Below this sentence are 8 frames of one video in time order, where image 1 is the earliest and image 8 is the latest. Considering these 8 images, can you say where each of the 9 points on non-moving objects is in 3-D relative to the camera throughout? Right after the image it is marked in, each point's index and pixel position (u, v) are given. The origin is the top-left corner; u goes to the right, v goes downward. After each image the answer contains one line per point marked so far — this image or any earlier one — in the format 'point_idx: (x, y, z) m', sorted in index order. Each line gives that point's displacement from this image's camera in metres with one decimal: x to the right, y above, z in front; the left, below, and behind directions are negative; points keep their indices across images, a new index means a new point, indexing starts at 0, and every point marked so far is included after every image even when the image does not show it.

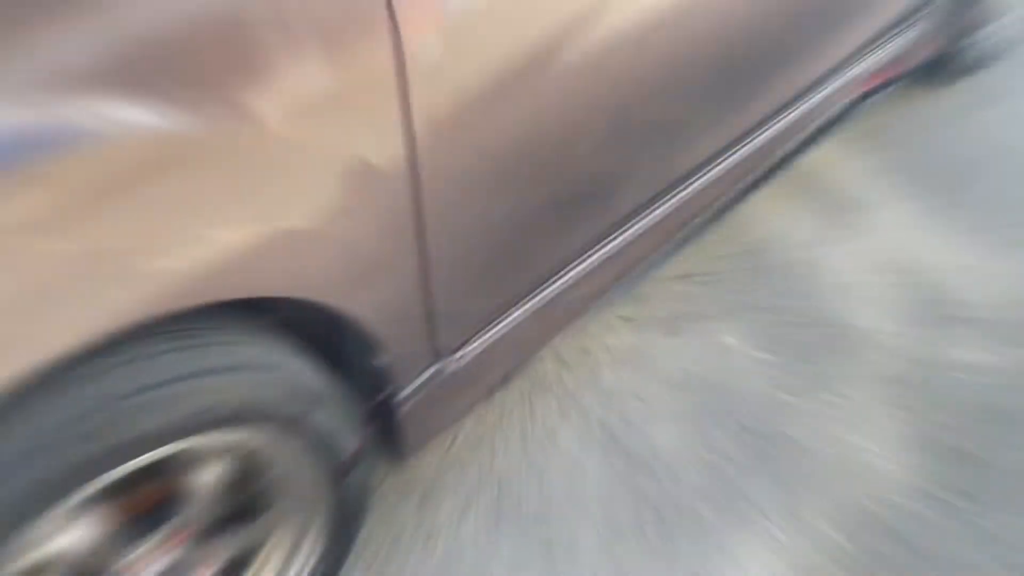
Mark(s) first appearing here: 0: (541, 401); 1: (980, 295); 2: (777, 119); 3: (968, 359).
0: (+0.1, -0.3, +1.7) m
1: (+1.2, 0.0, +2.0) m
2: (+0.7, +0.5, +2.1) m
3: (+1.1, -0.2, +1.9) m
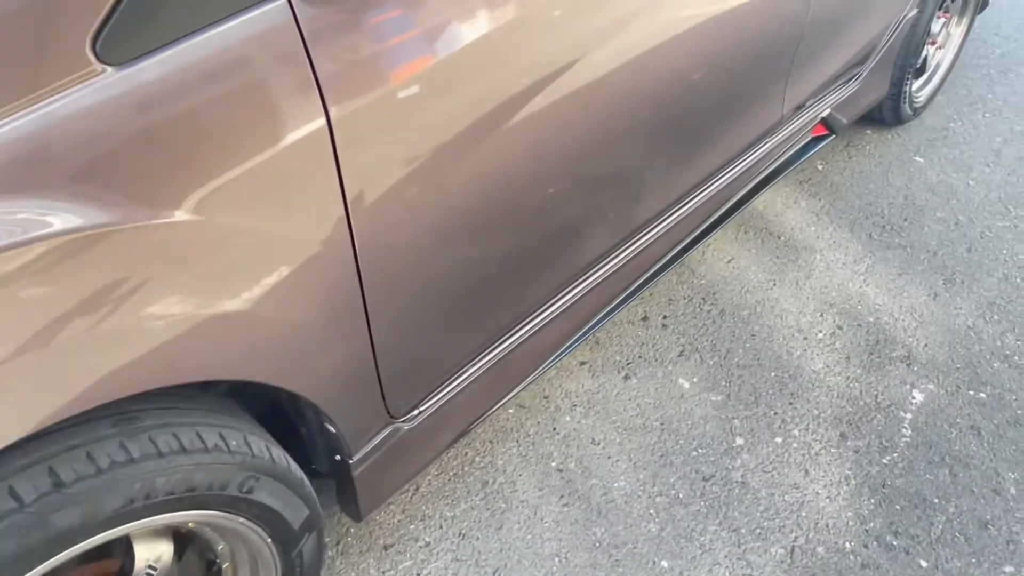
0: (0.0, -0.4, +1.8) m
1: (+1.1, -0.1, +2.1) m
2: (+0.6, +0.3, +2.2) m
3: (+1.0, -0.3, +1.9) m
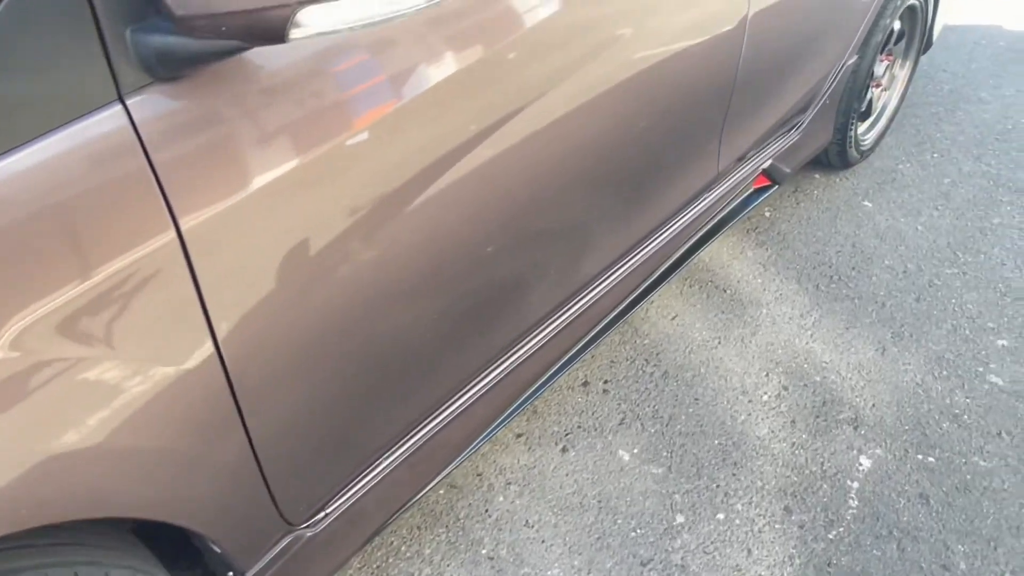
0: (-0.2, -0.5, +1.7) m
1: (+0.9, -0.3, +2.0) m
2: (+0.4, +0.2, +2.1) m
3: (+0.8, -0.4, +1.8) m
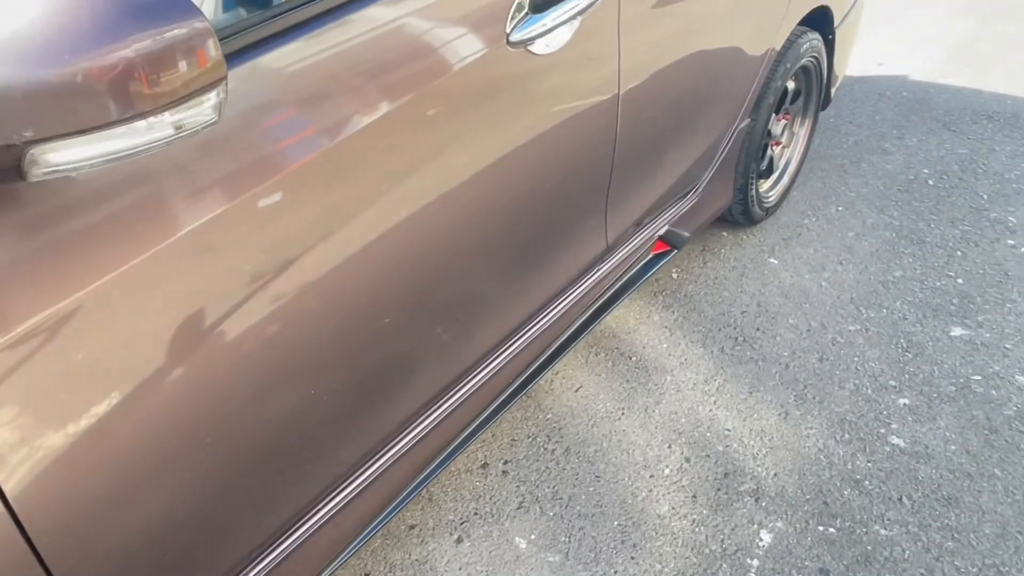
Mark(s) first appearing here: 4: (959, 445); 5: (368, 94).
0: (-0.4, -0.7, +1.6) m
1: (+0.6, -0.5, +2.0) m
2: (+0.1, 0.0, +2.1) m
3: (+0.6, -0.6, +1.8) m
4: (+1.2, -0.4, +2.0) m
5: (-0.2, +0.3, +1.3) m
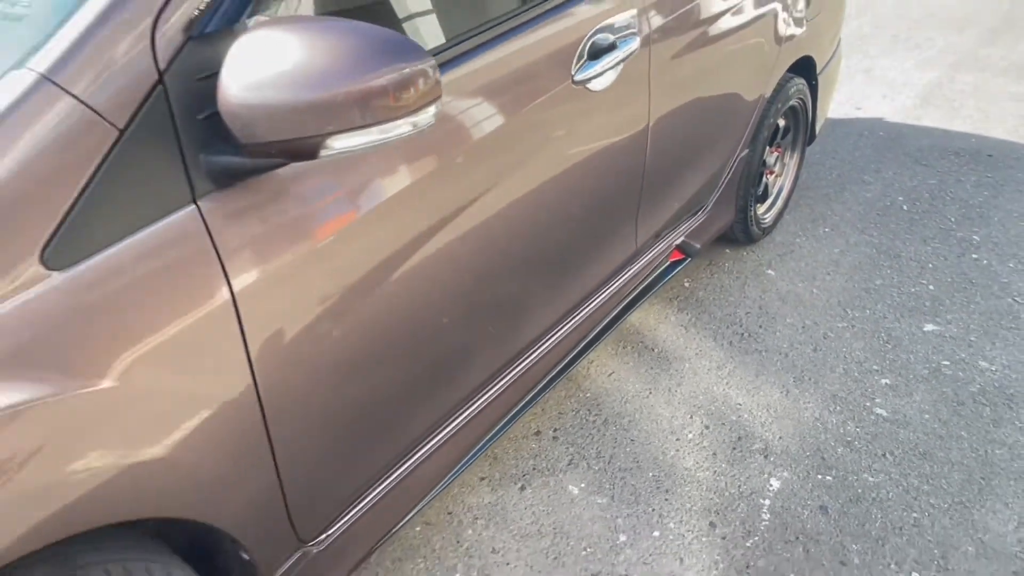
0: (-0.3, -0.7, +2.0) m
1: (+0.8, -0.4, +2.4) m
2: (+0.3, 0.0, +2.5) m
3: (+0.7, -0.6, +2.2) m
4: (+1.3, -0.4, +2.5) m
5: (-0.1, +0.4, +1.7) m
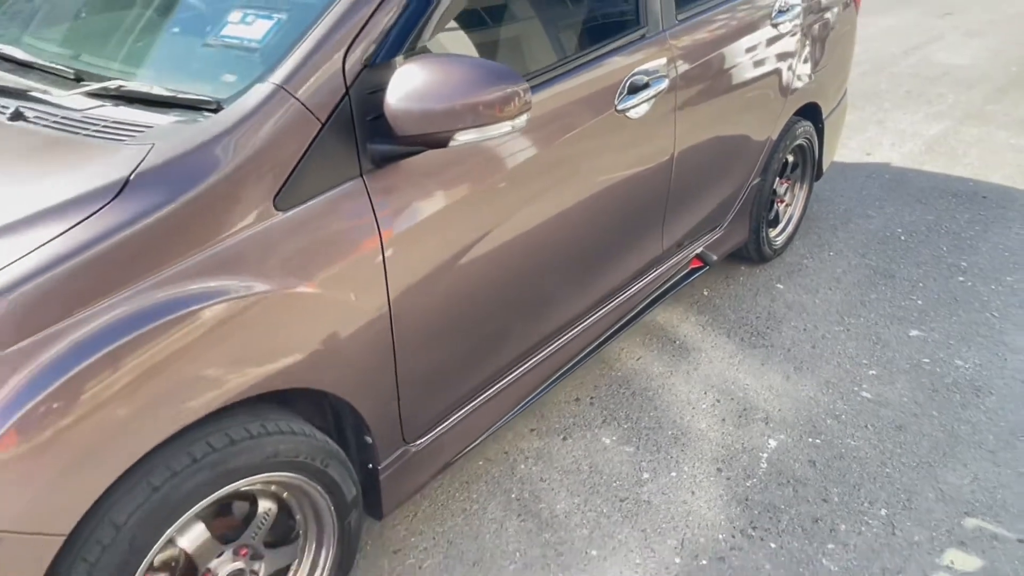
0: (-0.1, -0.6, +2.5) m
1: (+1.0, -0.4, +2.9) m
2: (+0.5, 0.0, +3.0) m
3: (+0.9, -0.5, +2.7) m
4: (+1.5, -0.4, +2.9) m
5: (+0.1, +0.5, +2.3) m
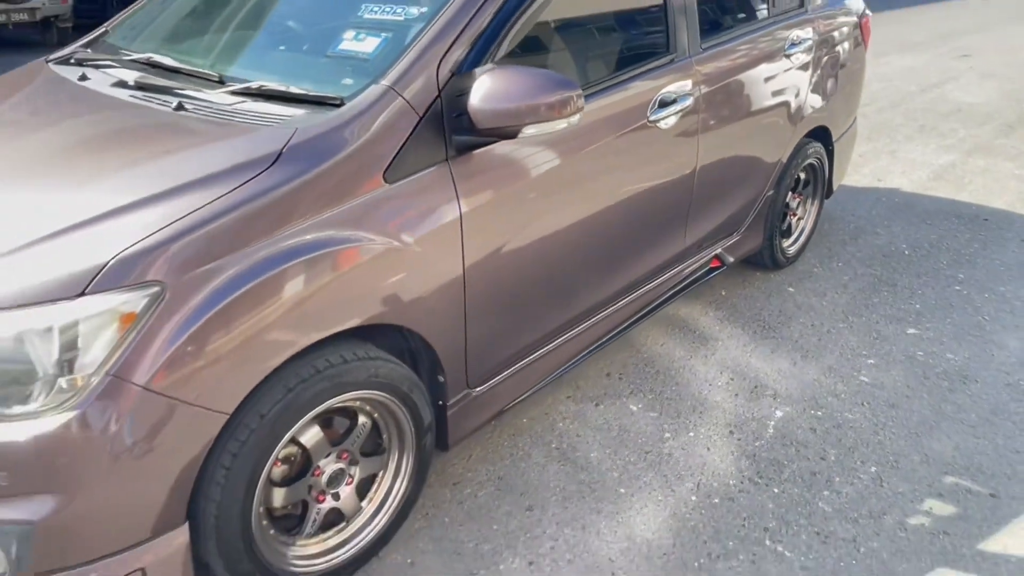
0: (0.0, -0.6, +2.9) m
1: (+1.1, -0.4, +3.2) m
2: (+0.6, 0.0, +3.4) m
3: (+1.0, -0.5, +3.0) m
4: (+1.6, -0.4, +3.3) m
5: (+0.3, +0.5, +2.7) m
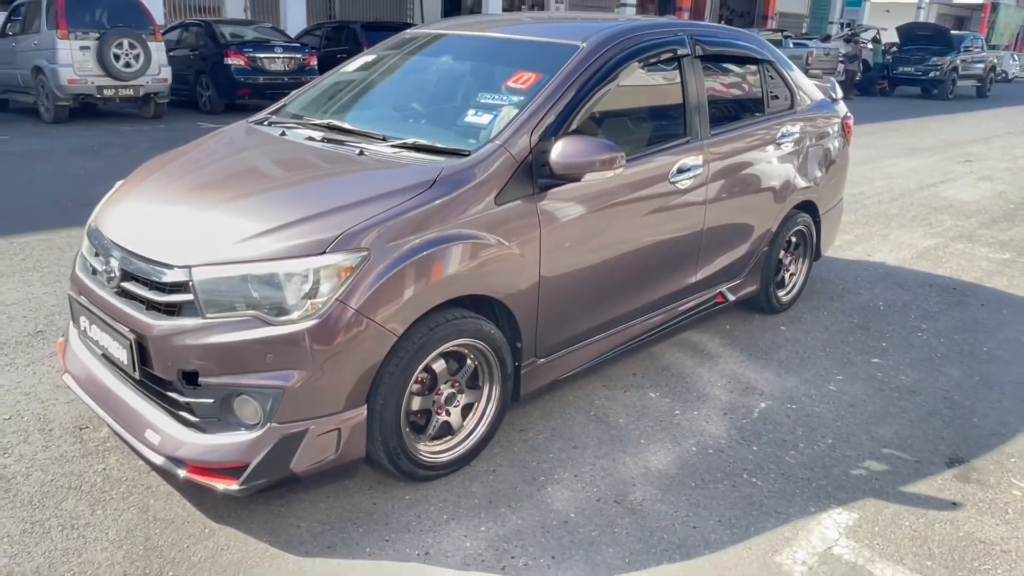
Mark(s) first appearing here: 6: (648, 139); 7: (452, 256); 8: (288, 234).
0: (+0.3, -0.6, +3.9) m
1: (+1.4, -0.5, +4.2) m
2: (+0.9, -0.1, +4.5) m
3: (+1.3, -0.6, +4.0) m
4: (+1.9, -0.6, +4.3) m
5: (+0.6, +0.5, +3.8) m
6: (+0.7, +0.8, +4.0) m
7: (-0.2, +0.1, +3.0) m
8: (-0.8, +0.2, +2.8) m
